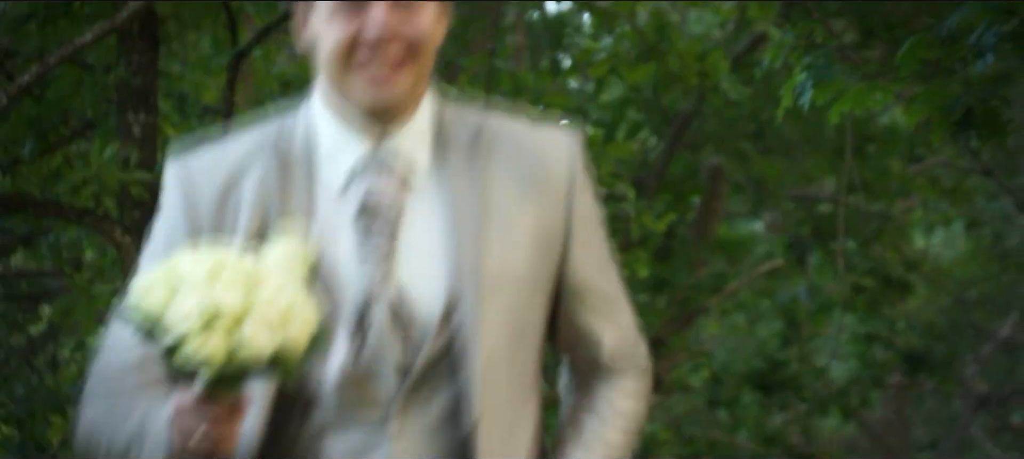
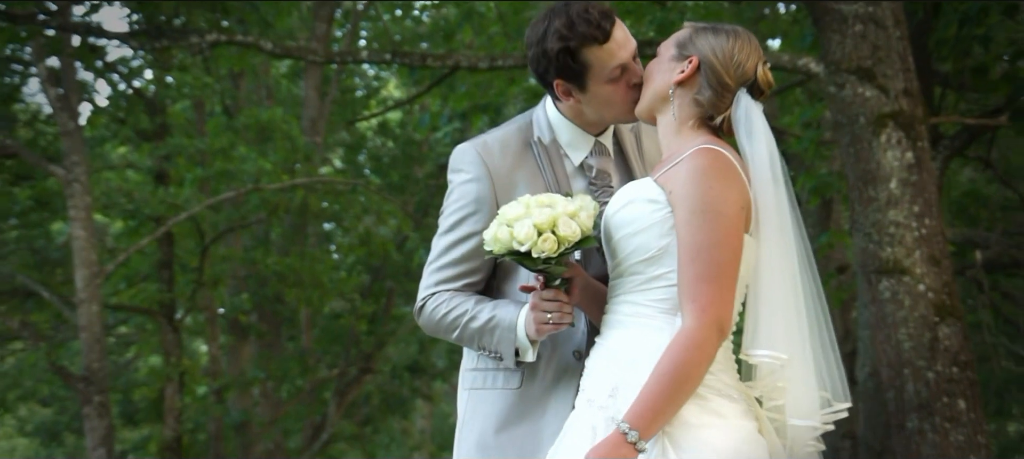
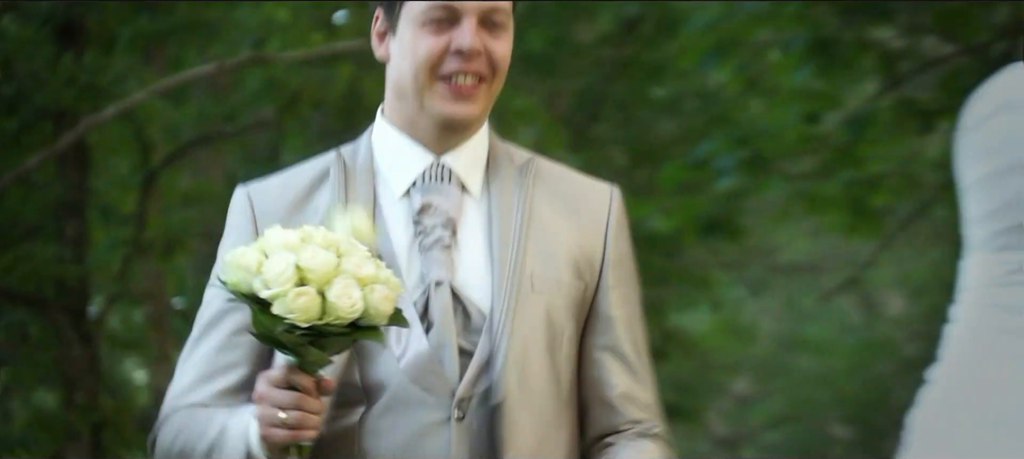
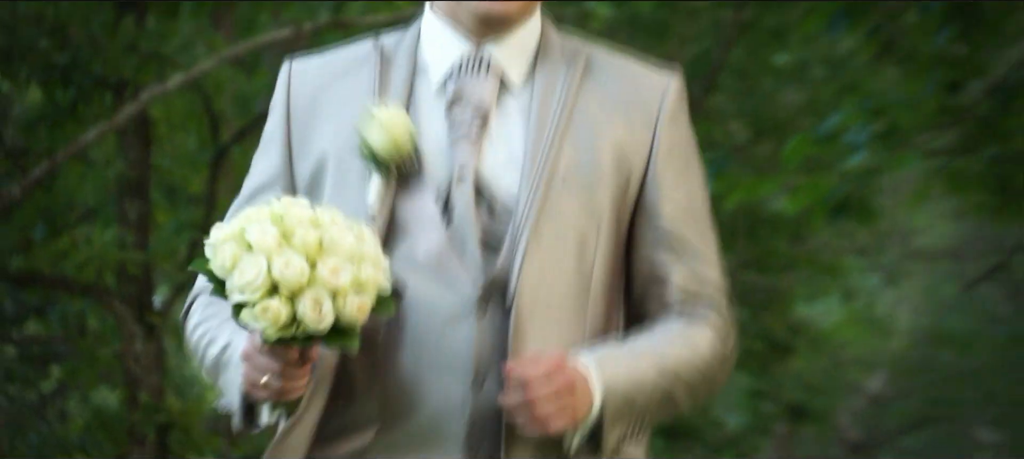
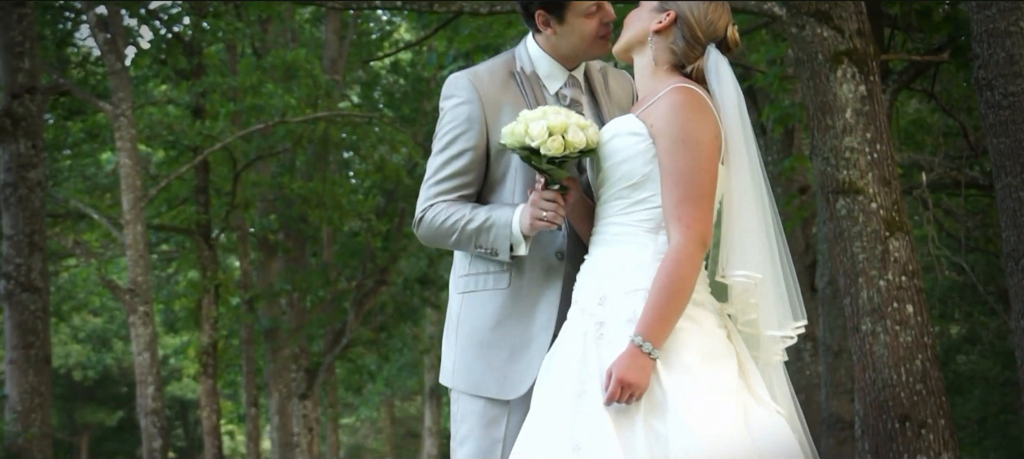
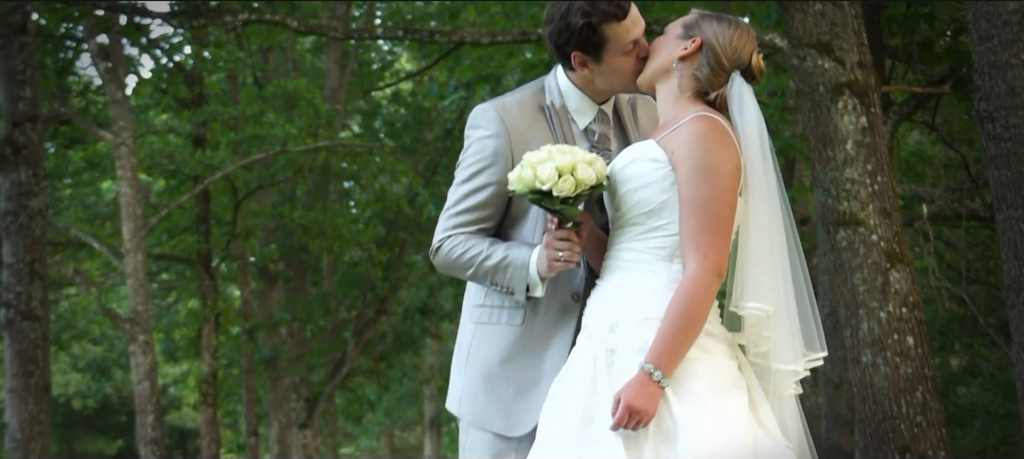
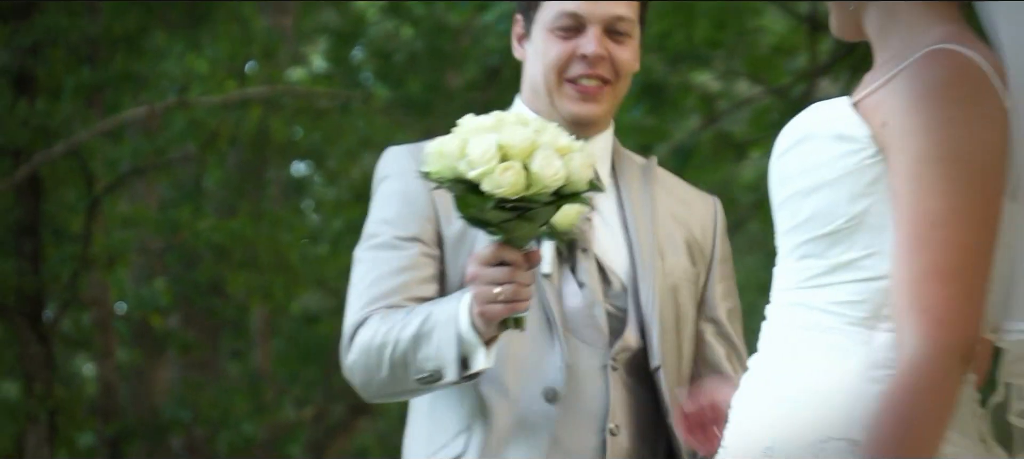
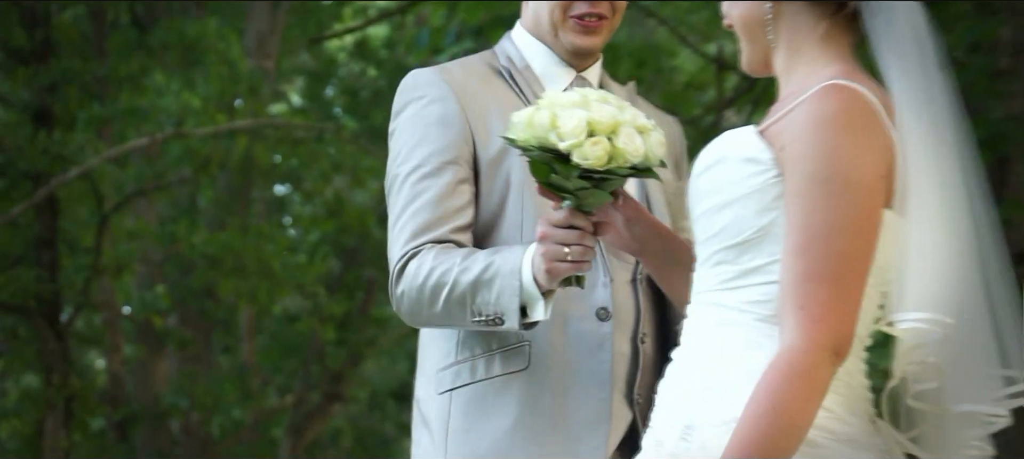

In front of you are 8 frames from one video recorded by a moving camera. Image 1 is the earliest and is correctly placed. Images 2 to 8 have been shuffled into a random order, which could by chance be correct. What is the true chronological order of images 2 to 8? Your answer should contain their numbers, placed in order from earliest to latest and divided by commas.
4, 3, 7, 8, 2, 6, 5
